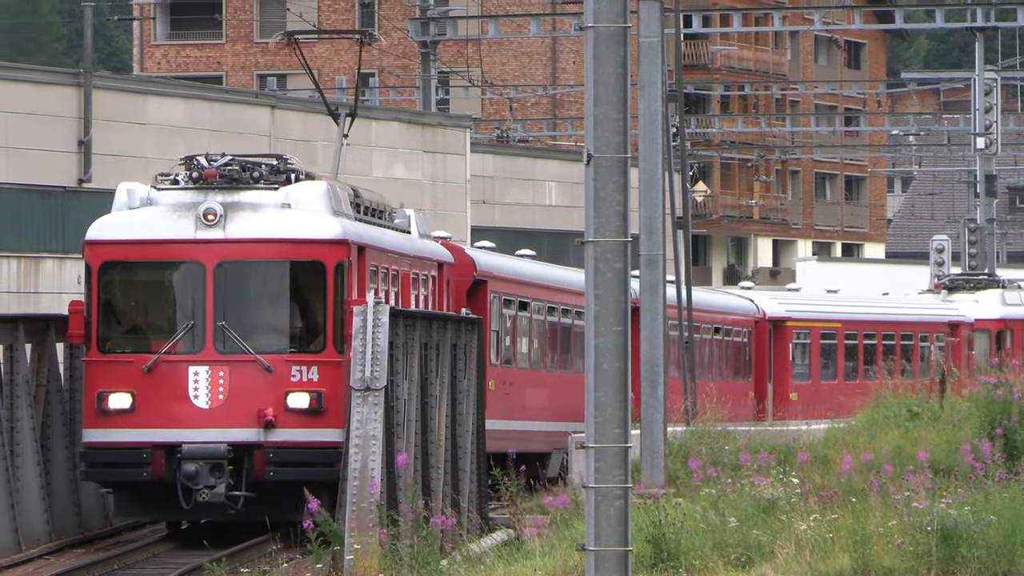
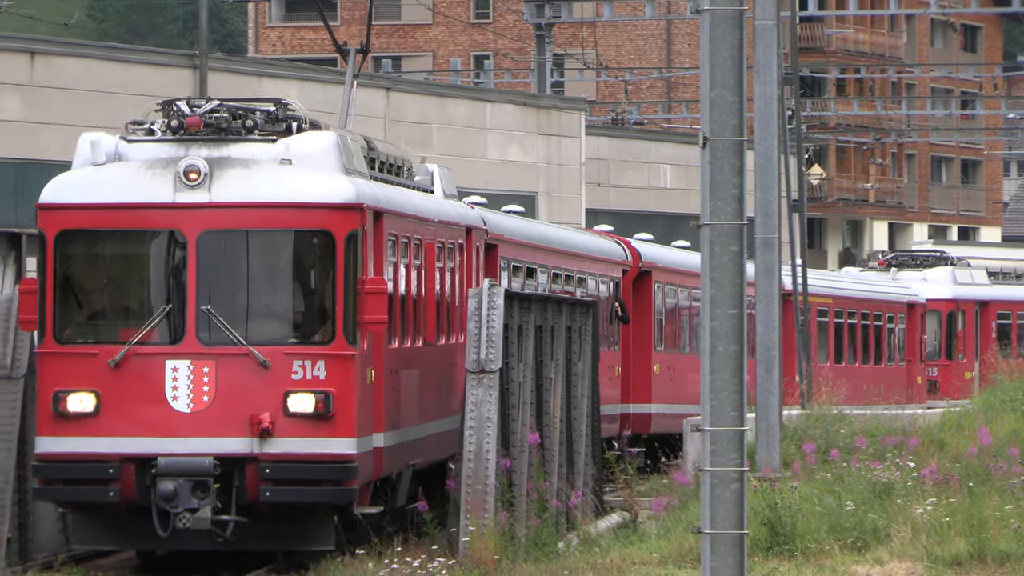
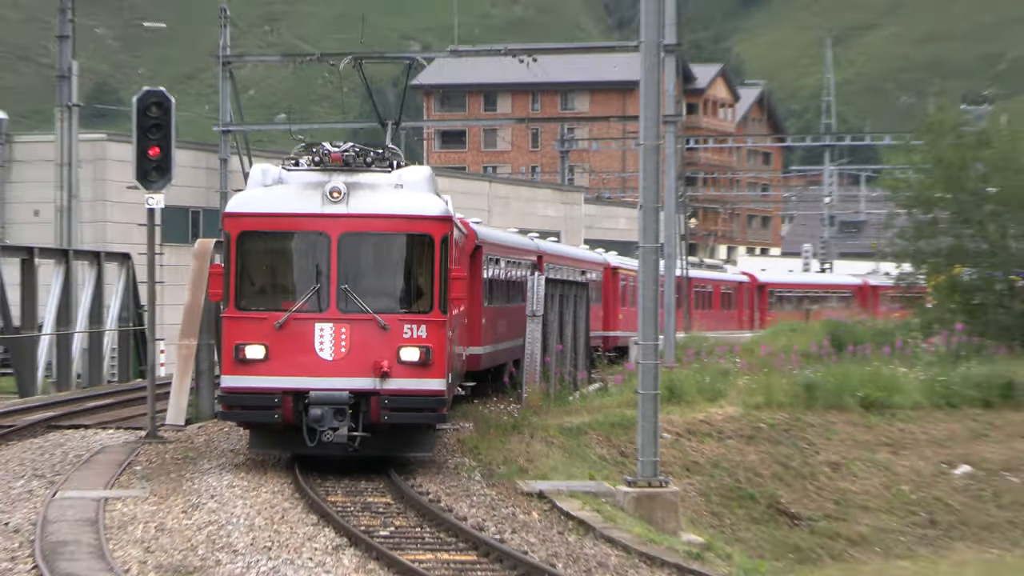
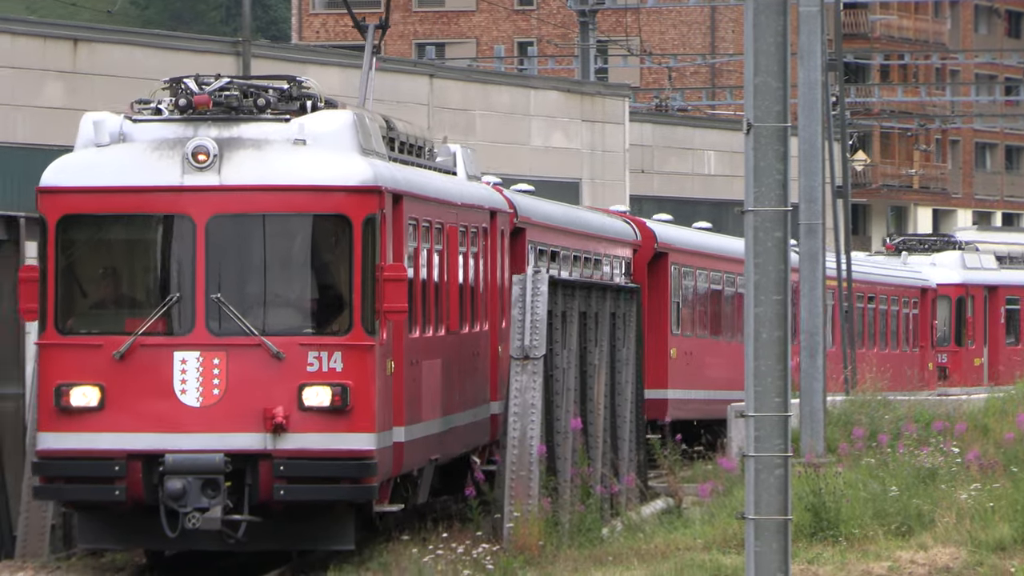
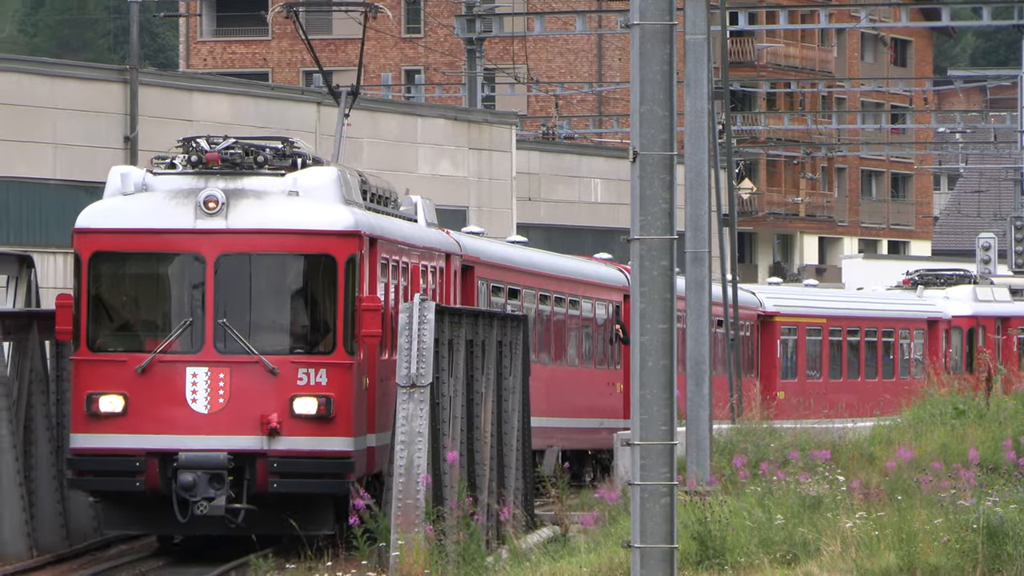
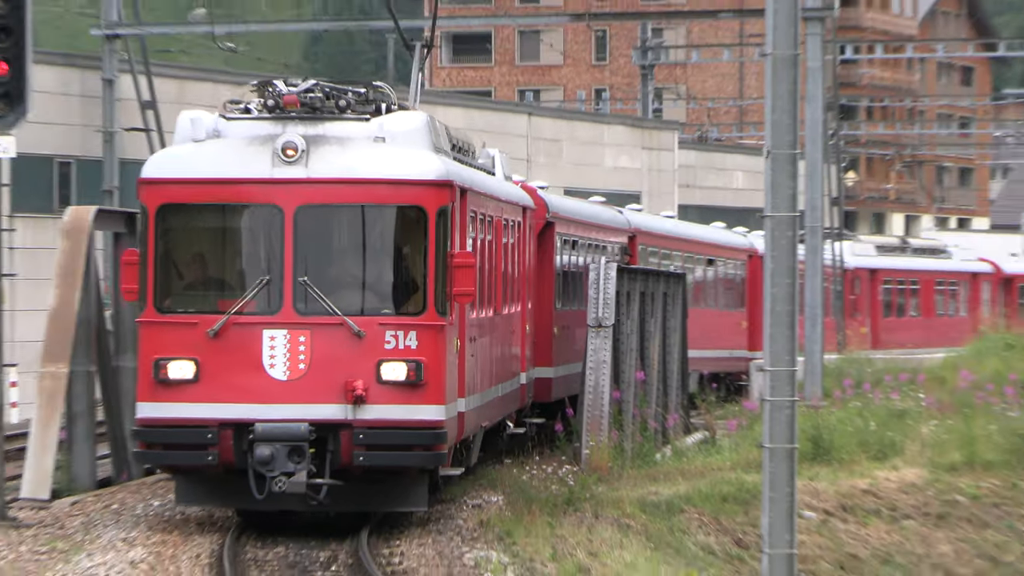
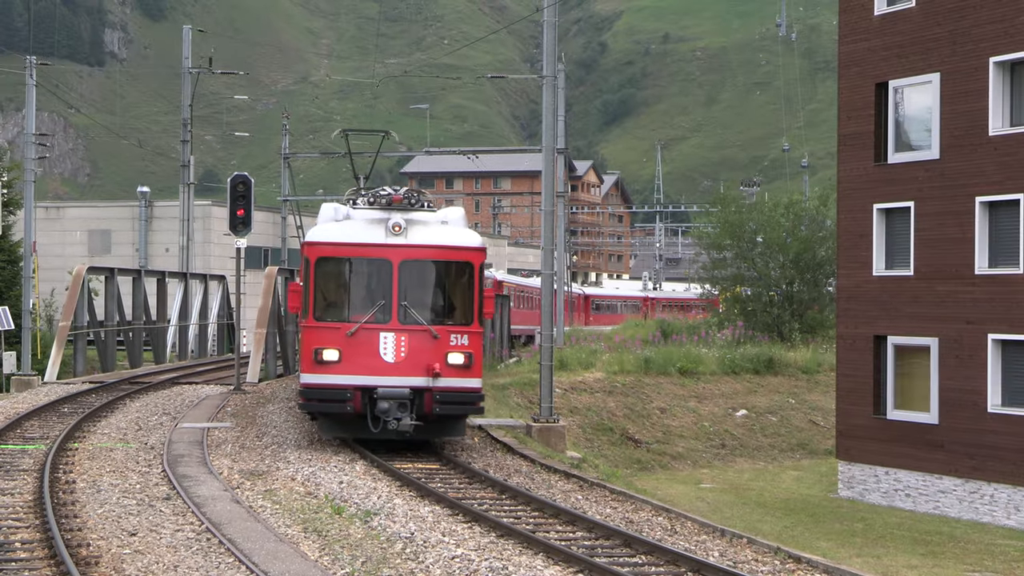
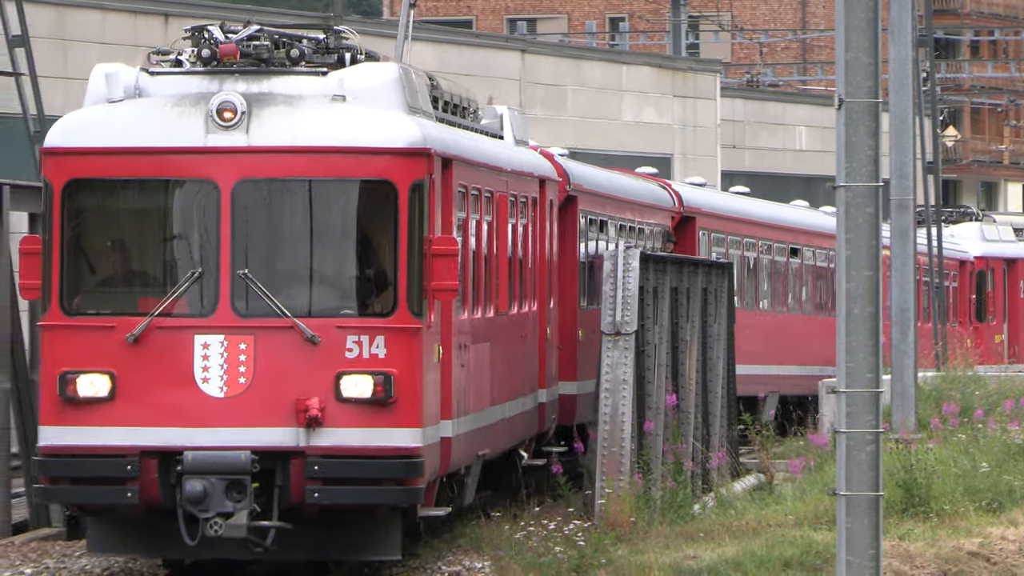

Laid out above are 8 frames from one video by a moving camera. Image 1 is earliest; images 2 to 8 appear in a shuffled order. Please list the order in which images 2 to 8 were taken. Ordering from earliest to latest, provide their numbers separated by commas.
5, 2, 4, 8, 6, 3, 7
